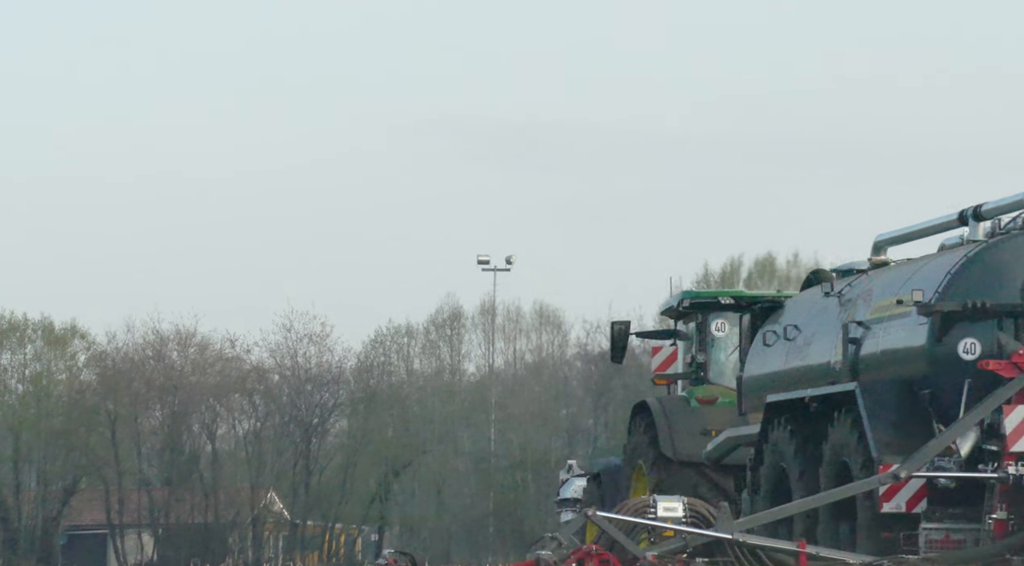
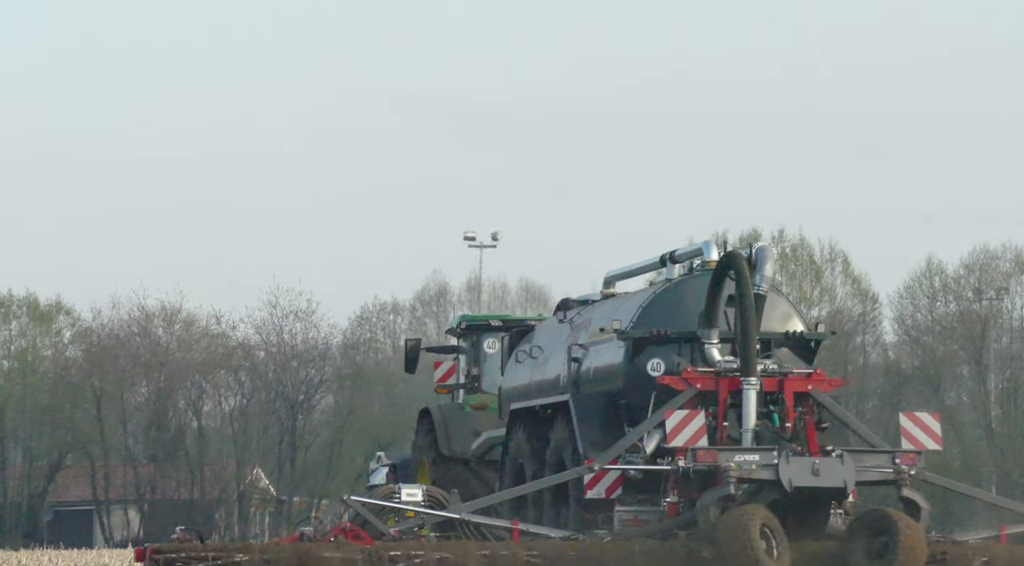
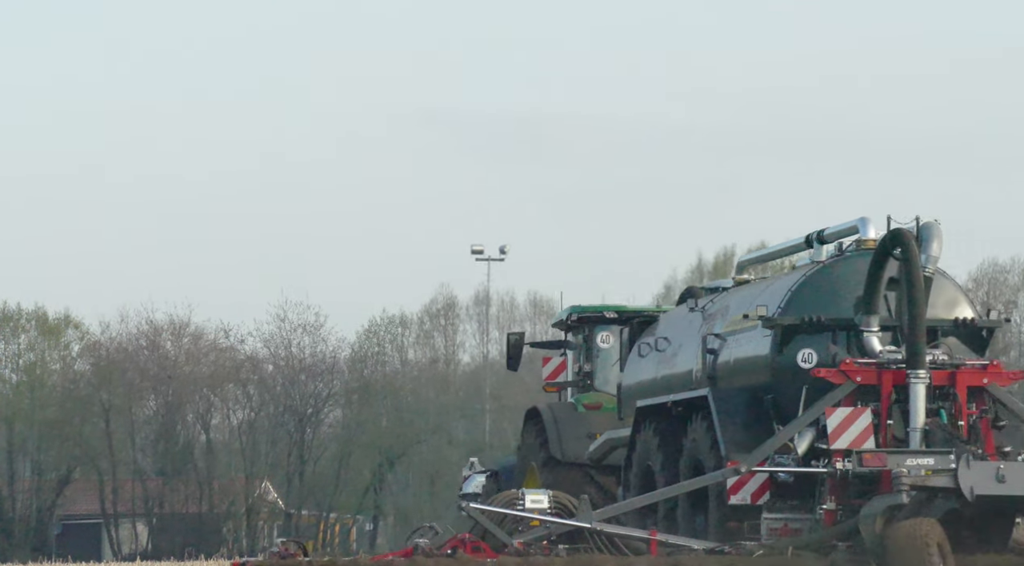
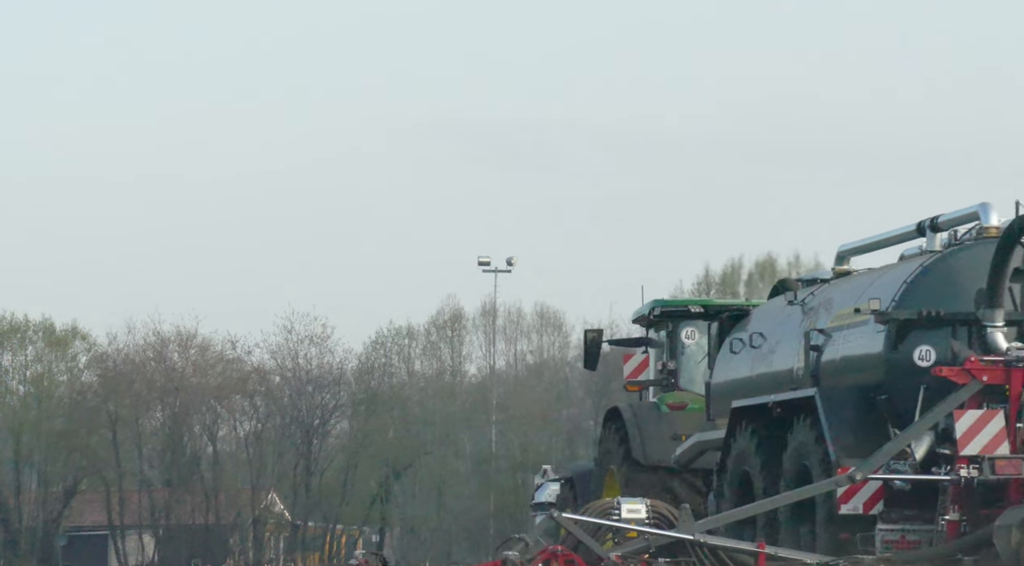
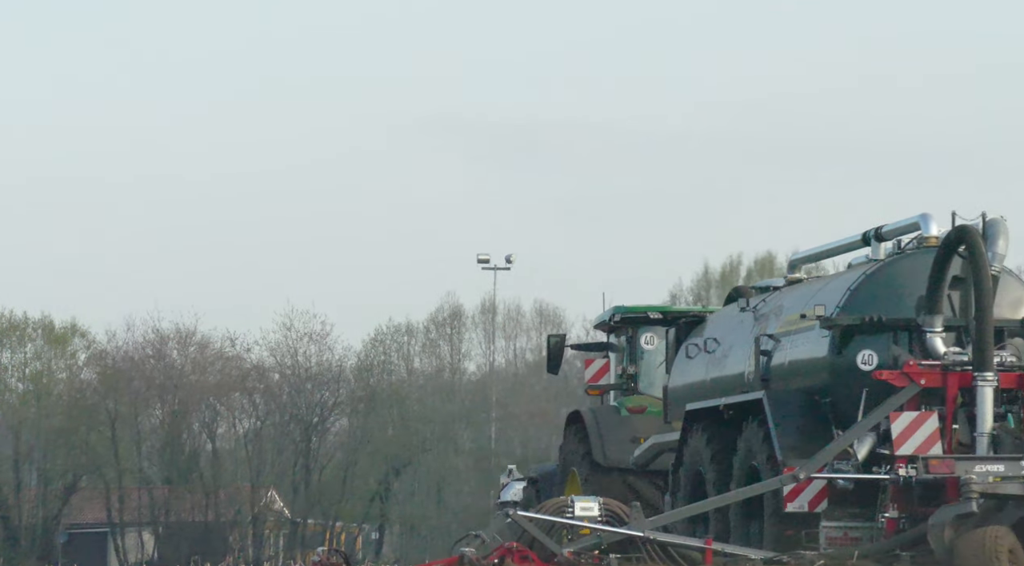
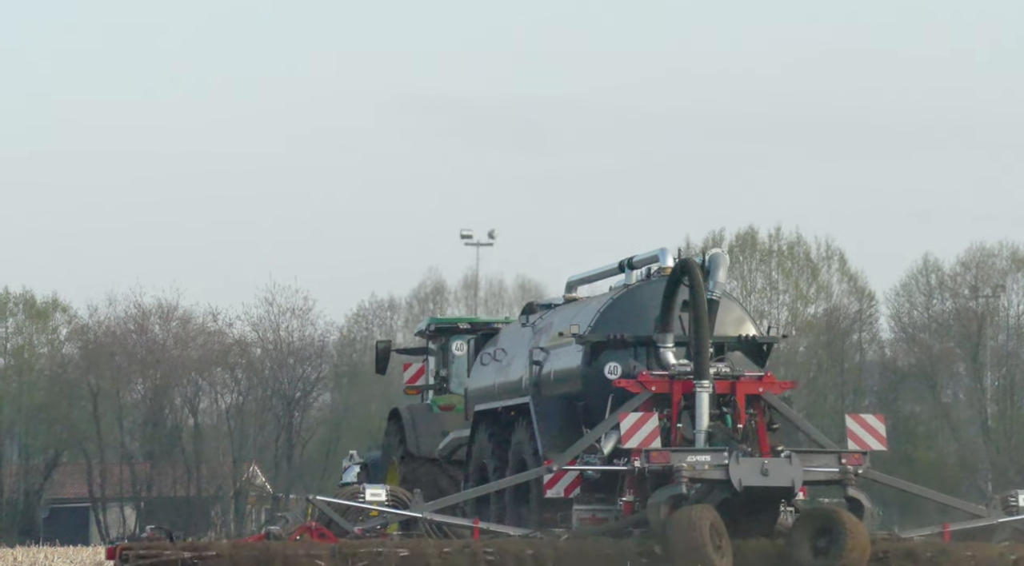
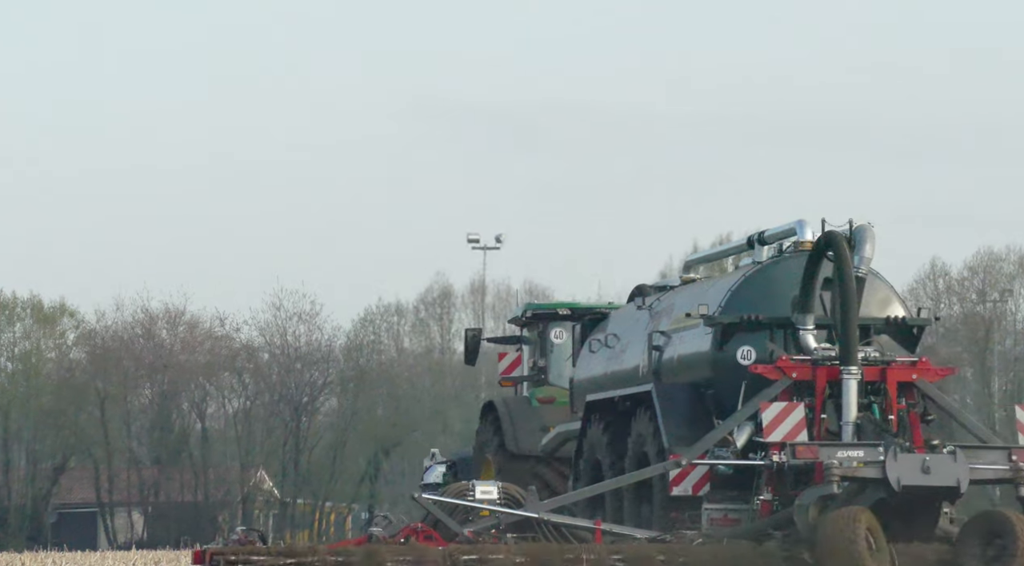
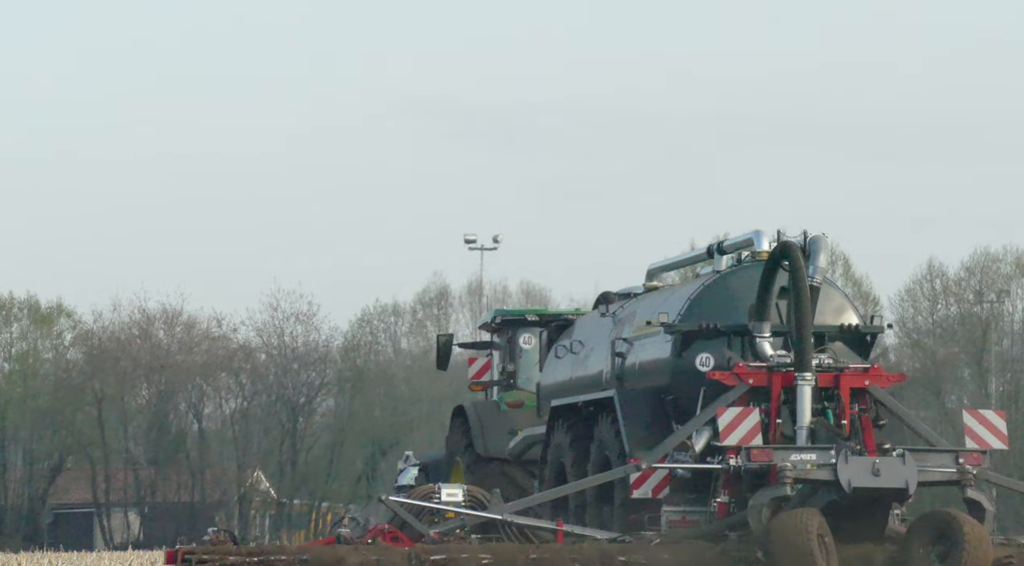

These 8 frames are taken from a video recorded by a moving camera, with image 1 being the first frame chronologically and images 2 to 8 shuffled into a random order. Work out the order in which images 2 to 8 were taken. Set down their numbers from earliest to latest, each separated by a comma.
4, 5, 3, 7, 8, 2, 6
